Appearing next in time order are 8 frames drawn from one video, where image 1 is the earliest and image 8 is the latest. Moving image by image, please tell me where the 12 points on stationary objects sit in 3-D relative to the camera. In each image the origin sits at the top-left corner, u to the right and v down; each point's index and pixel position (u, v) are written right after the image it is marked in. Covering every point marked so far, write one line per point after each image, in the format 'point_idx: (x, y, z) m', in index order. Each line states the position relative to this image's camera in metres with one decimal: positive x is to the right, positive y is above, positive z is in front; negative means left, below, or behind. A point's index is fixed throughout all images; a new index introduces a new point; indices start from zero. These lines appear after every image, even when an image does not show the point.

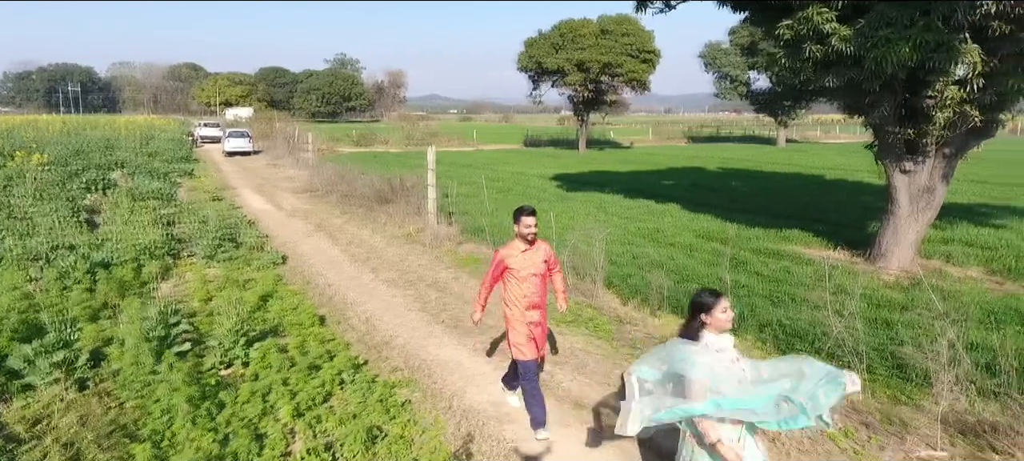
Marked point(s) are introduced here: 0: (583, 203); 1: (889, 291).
0: (+2.0, +0.8, +17.6) m
1: (+5.7, -0.9, +9.3) m
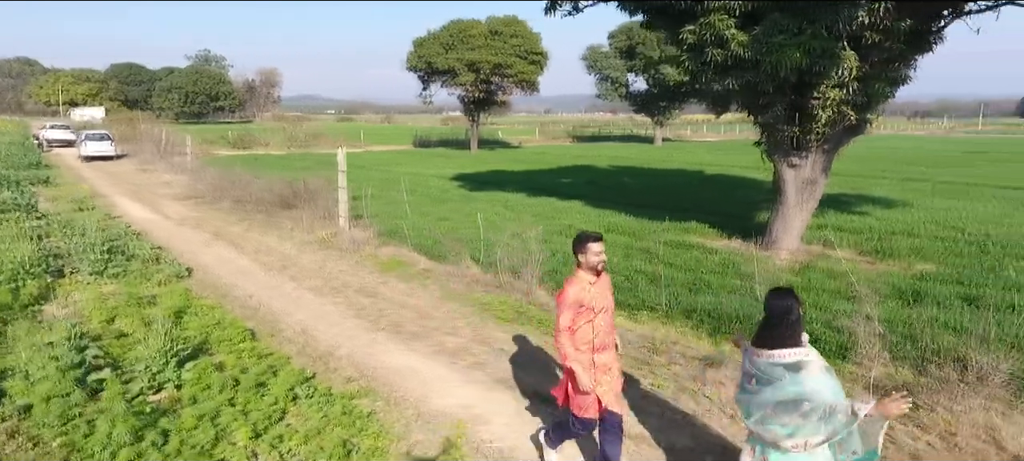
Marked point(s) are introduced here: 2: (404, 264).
0: (-0.6, +0.8, +17.8) m
1: (+4.6, -0.7, +10.2) m
2: (-1.7, -0.6, +10.0) m
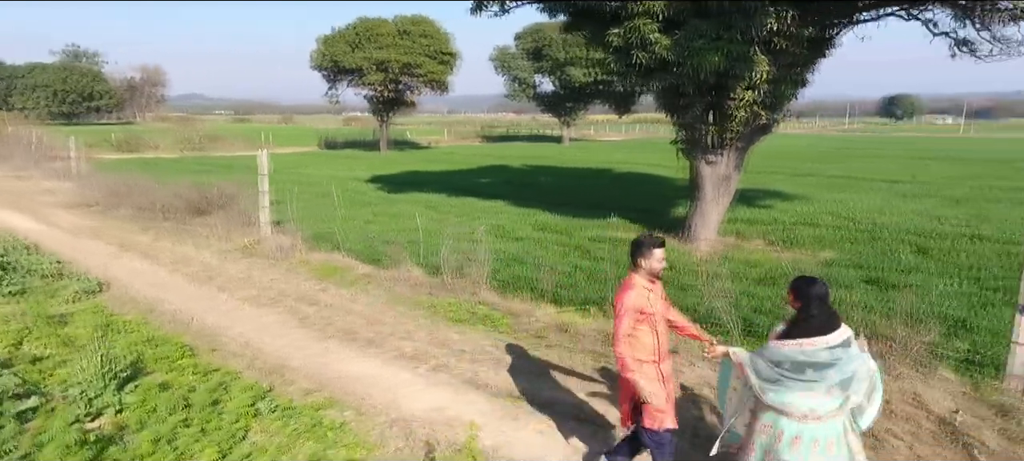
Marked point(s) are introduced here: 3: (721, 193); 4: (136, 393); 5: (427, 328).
0: (-2.7, +0.8, +17.5) m
1: (+3.5, -0.6, +10.9) m
2: (-2.7, -0.6, +9.7) m
3: (+4.2, +0.8, +12.6) m
4: (-3.2, -1.4, +5.2) m
5: (-1.0, -1.1, +7.2) m
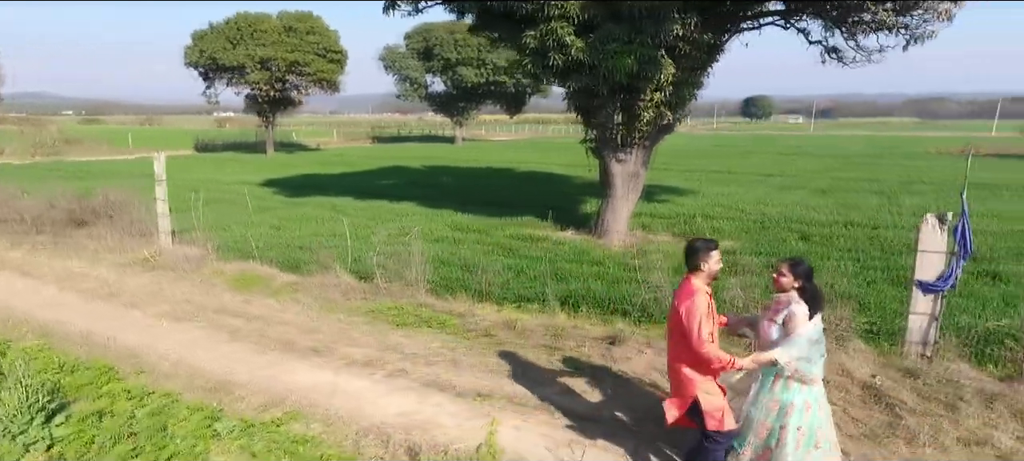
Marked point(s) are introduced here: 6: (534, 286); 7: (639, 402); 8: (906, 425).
0: (-5.2, +0.6, +16.9) m
1: (+2.2, -0.5, +11.4) m
2: (-3.7, -0.7, +9.2) m
3: (+2.5, +0.9, +13.3) m
4: (-3.4, -1.5, +4.7) m
5: (-1.6, -1.2, +7.1) m
6: (+0.3, -0.8, +9.1) m
7: (+1.1, -1.5, +5.4) m
8: (+3.1, -1.5, +4.8) m
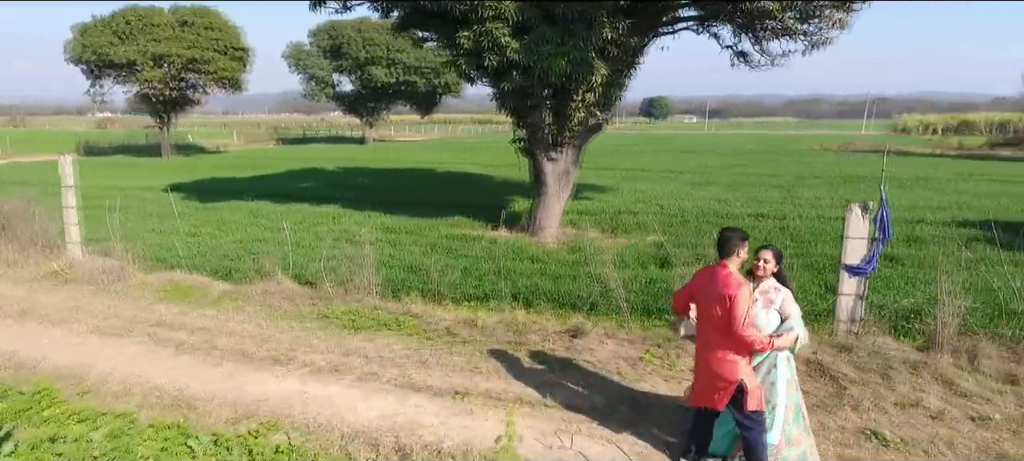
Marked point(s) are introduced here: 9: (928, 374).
0: (-7.1, +0.5, +16.1) m
1: (+1.1, -0.5, +11.8) m
2: (-4.5, -0.8, +8.7) m
3: (+1.1, +0.9, +13.7) m
4: (-3.4, -1.6, +4.3) m
5: (-2.0, -1.2, +6.9) m
6: (-0.5, -0.8, +9.2) m
7: (+0.9, -1.4, +5.6) m
8: (+2.9, -1.4, +5.4) m
9: (+3.8, -1.3, +5.7) m
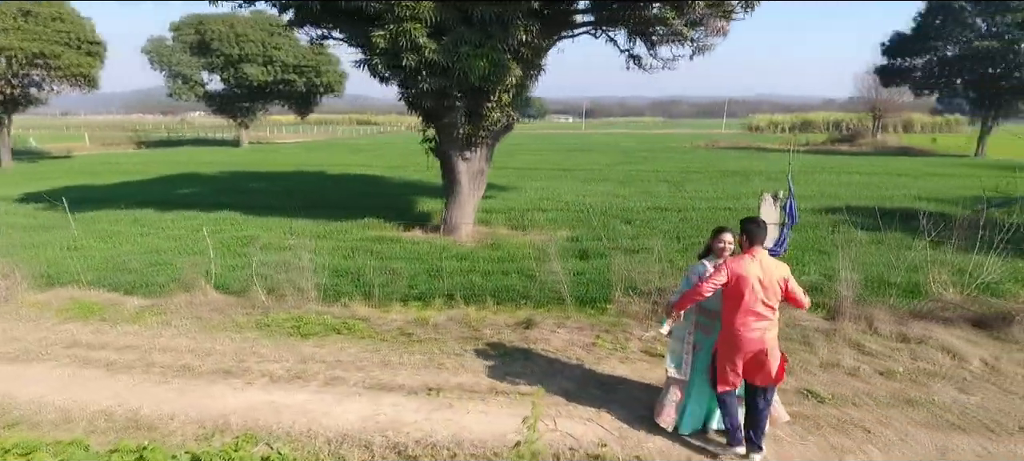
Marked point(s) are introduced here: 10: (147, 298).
0: (-9.2, +0.2, +14.7) m
1: (-0.4, -0.4, +12.0) m
2: (-5.3, -1.0, +8.0) m
3: (-0.8, +1.0, +13.9) m
4: (-3.4, -1.6, +3.9) m
5: (-2.5, -1.2, +6.7) m
6: (-1.4, -0.8, +9.2) m
7: (+0.6, -1.4, +5.9) m
8: (+2.6, -1.3, +6.1) m
9: (+3.5, -1.2, +6.6) m
10: (-4.9, -0.9, +8.3) m
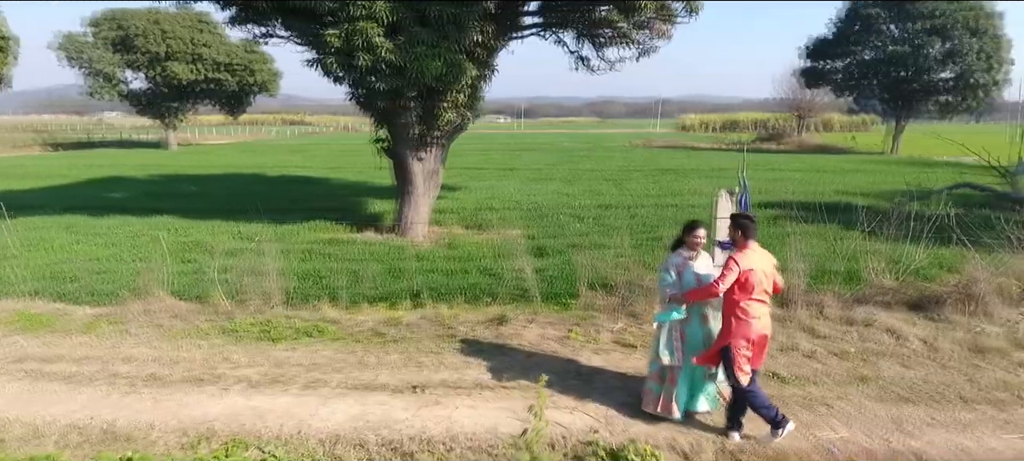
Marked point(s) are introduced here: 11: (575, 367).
0: (-10.3, +0.1, +13.9) m
1: (-1.2, -0.4, +12.1) m
2: (-5.6, -1.0, +7.6) m
3: (-1.8, +1.0, +13.9) m
4: (-3.4, -1.7, +3.7) m
5: (-2.7, -1.3, +6.5) m
6: (-1.9, -0.8, +9.2) m
7: (+0.4, -1.3, +6.1) m
8: (+2.4, -1.2, +6.5) m
9: (+3.2, -1.1, +7.0) m
10: (-5.3, -1.0, +8.0) m
11: (+0.6, -1.3, +6.1) m
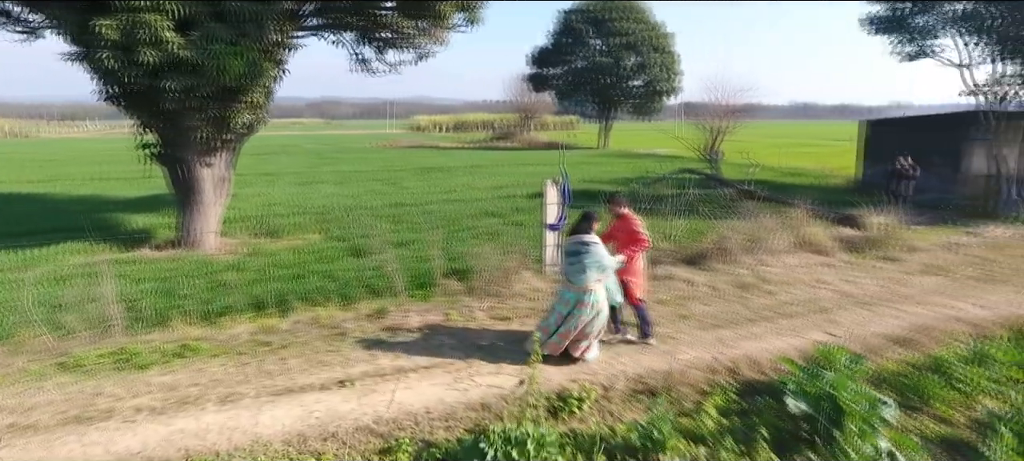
0: (-13.6, -0.8, +9.4) m
1: (-4.6, -0.6, +11.5) m
2: (-6.7, -1.4, +5.6) m
3: (-6.0, +0.8, +12.9) m
4: (-3.0, -1.8, +3.0) m
5: (-3.7, -1.4, +5.8) m
6: (-4.0, -0.9, +8.6) m
7: (-0.6, -1.2, +6.8) m
8: (+1.1, -1.0, +7.9) m
9: (+1.5, -0.8, +8.7) m
10: (-6.6, -1.3, +6.1) m
11: (-0.4, -1.2, +6.8) m
